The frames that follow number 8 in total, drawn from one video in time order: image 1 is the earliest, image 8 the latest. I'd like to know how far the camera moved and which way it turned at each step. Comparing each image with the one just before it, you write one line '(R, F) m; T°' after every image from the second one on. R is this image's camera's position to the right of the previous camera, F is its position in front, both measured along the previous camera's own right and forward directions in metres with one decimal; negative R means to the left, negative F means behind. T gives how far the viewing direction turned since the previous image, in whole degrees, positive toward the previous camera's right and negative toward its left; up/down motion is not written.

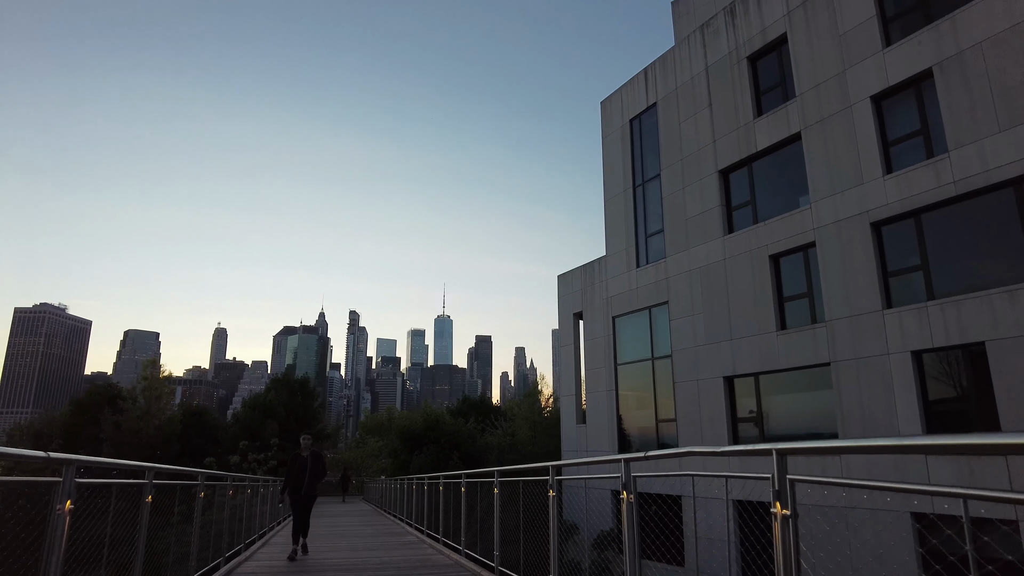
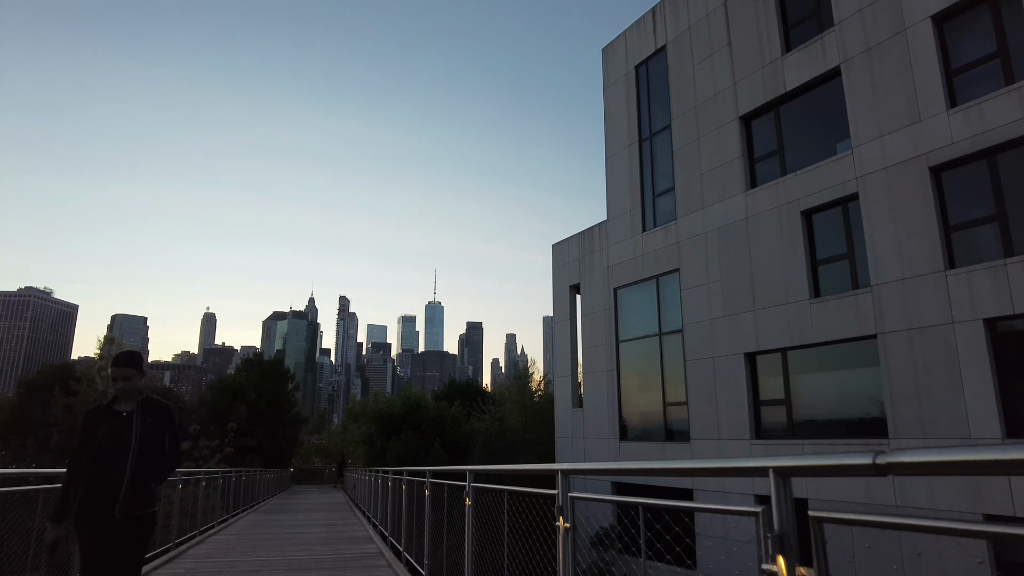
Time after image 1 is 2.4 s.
(0.0, +1.7) m; +1°
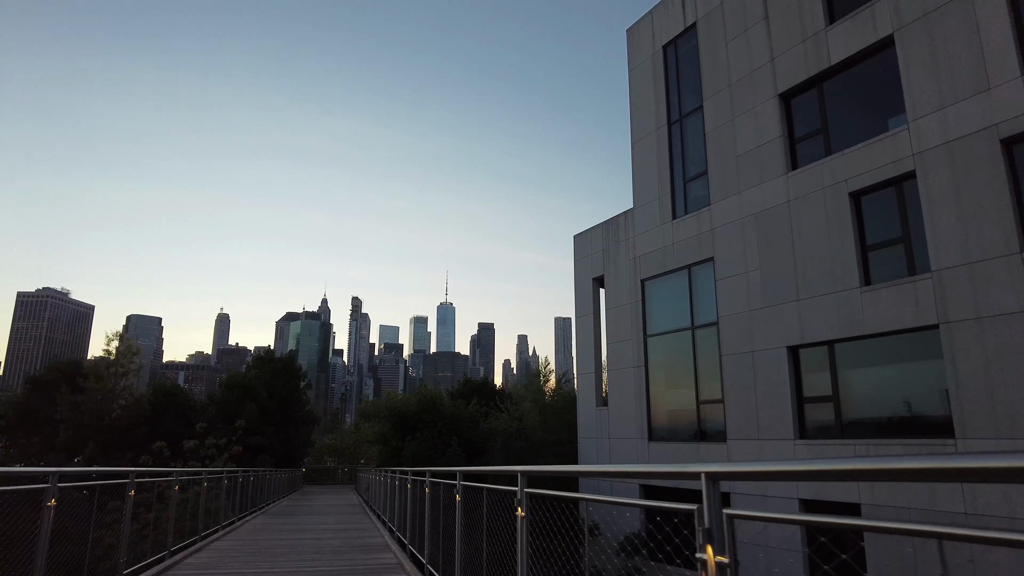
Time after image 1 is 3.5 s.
(-0.2, +0.7) m; -1°
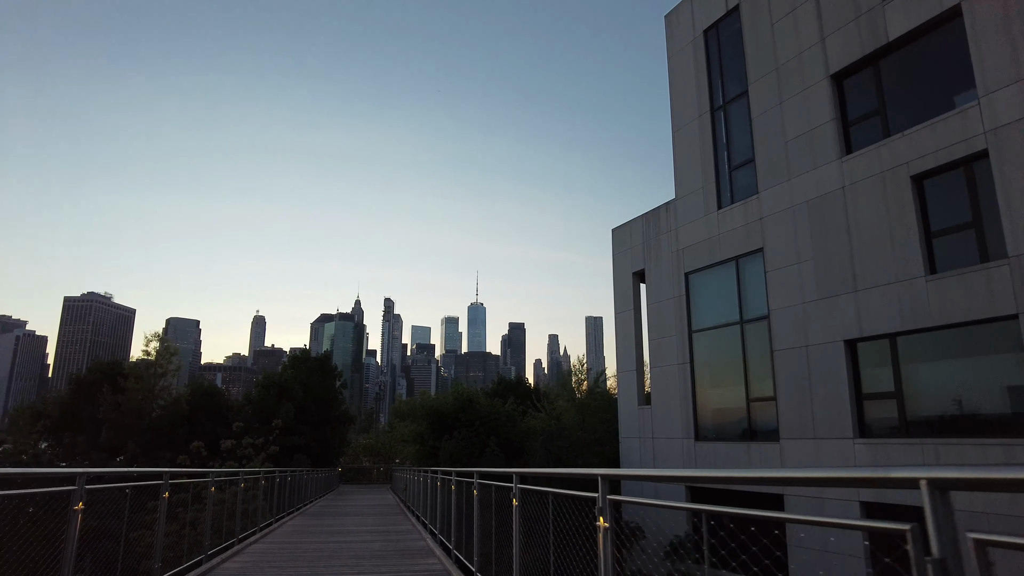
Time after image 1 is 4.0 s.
(-0.1, +0.3) m; -3°
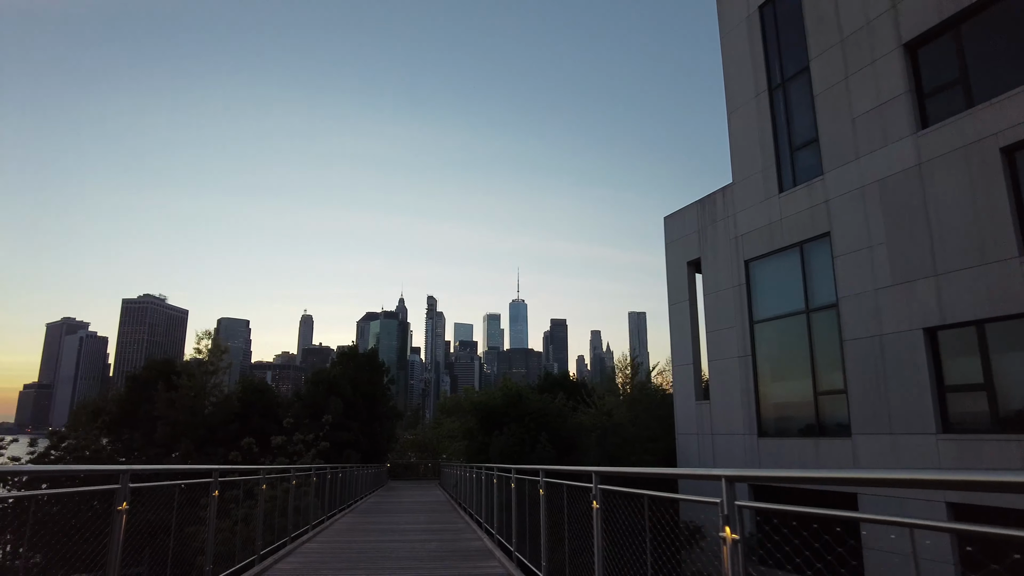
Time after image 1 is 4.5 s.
(-0.2, +0.4) m; -4°
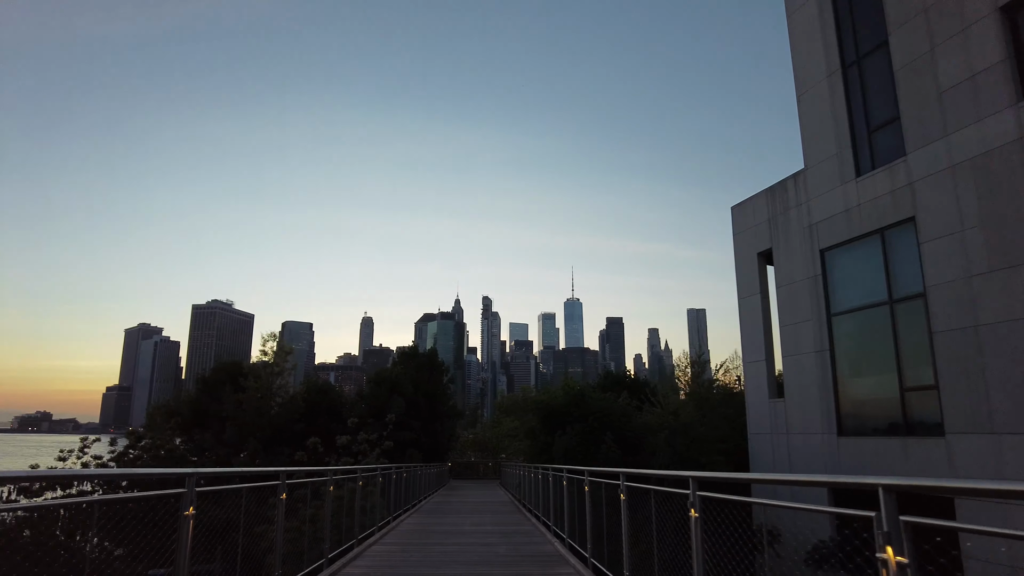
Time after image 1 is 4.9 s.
(-0.1, +0.3) m; -5°
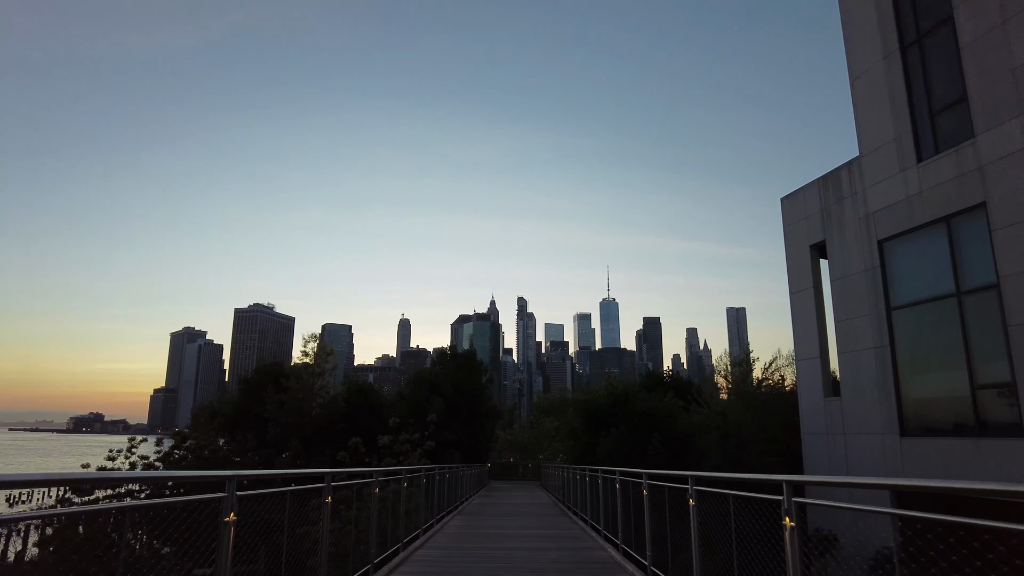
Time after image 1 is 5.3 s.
(-0.1, +0.3) m; -3°
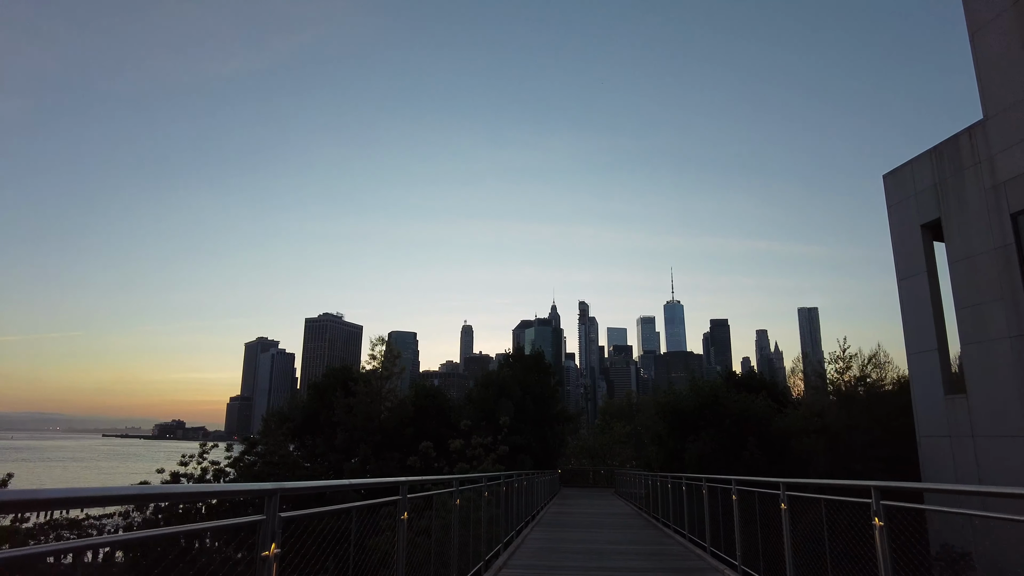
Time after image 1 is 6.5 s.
(-0.2, +0.8) m; -5°
